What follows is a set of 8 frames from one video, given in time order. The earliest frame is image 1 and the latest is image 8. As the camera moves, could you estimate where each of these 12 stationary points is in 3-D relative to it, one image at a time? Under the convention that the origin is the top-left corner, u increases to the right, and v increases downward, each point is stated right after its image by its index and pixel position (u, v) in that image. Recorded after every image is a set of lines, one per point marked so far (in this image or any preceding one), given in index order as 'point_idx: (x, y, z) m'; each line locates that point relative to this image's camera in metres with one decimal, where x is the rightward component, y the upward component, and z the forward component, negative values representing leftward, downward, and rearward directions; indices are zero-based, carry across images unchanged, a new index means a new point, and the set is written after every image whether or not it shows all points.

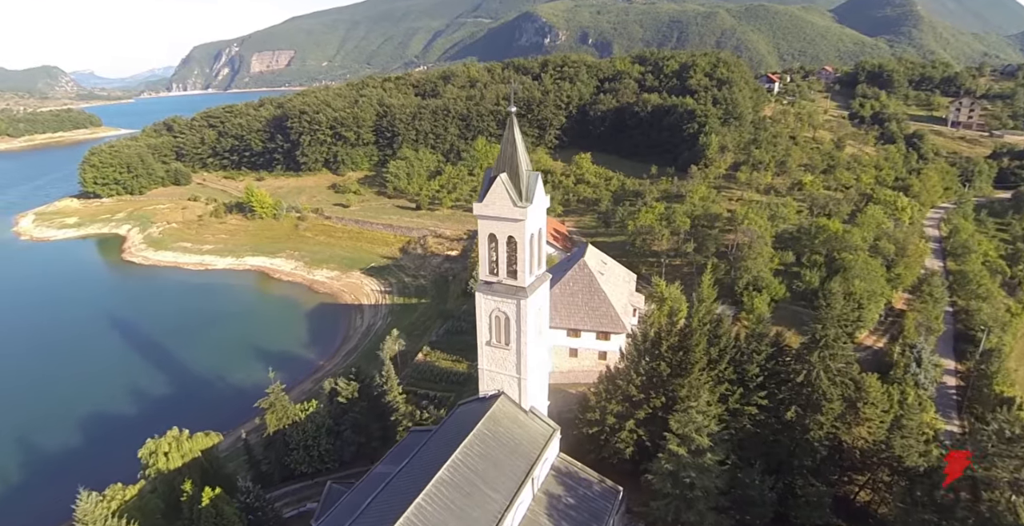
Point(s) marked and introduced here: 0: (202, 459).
0: (-10.8, -6.9, +19.2) m
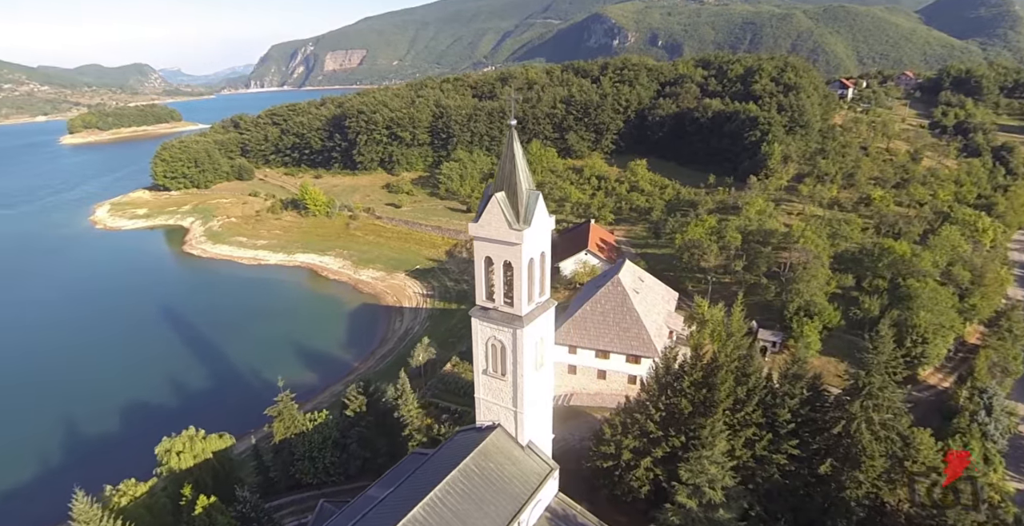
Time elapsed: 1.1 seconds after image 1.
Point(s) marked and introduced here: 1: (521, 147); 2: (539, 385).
0: (-10.4, -7.0, +19.3) m
1: (+0.2, +2.3, +10.7) m
2: (+0.6, -2.9, +12.6) m
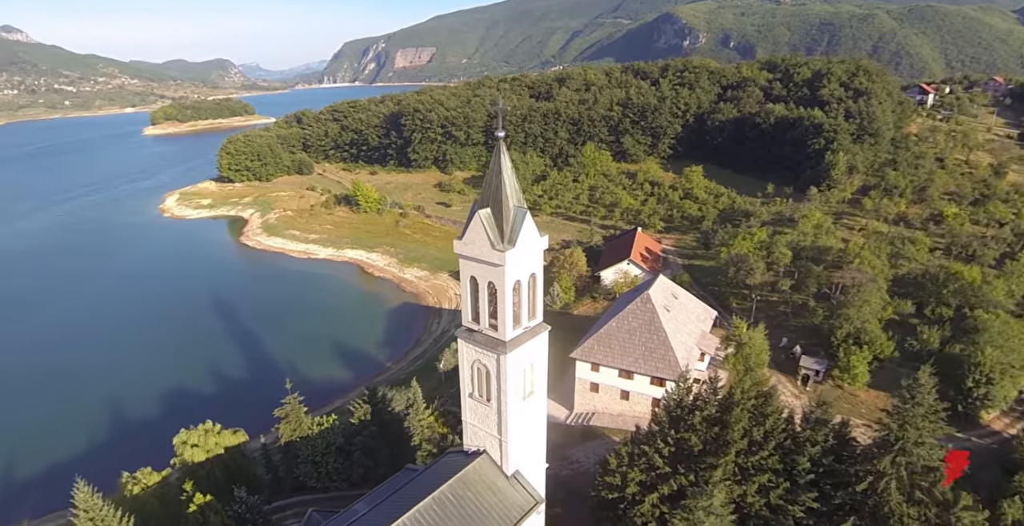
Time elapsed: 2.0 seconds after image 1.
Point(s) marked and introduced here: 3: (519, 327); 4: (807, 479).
0: (-10.2, -7.0, +19.5) m
1: (0.0, +1.9, +10.0) m
2: (+0.4, -3.3, +11.9) m
3: (+0.1, -1.4, +11.0) m
4: (+7.3, -5.3, +13.3) m
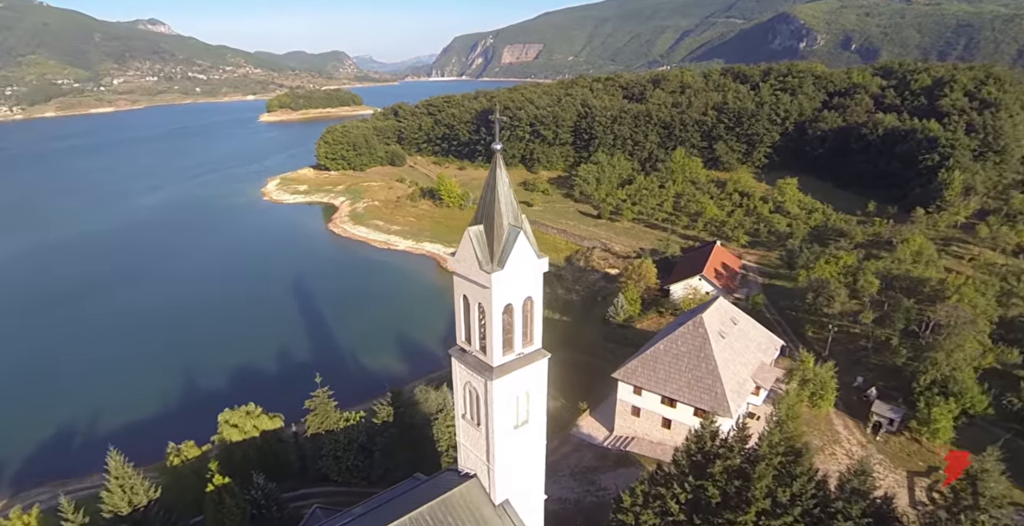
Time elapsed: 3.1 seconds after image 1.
0: (-9.3, -6.6, +20.3) m
1: (-0.1, +1.5, +9.4) m
2: (+0.2, -3.8, +11.2) m
3: (-0.1, -1.8, +10.4) m
4: (+7.1, -6.2, +11.5) m
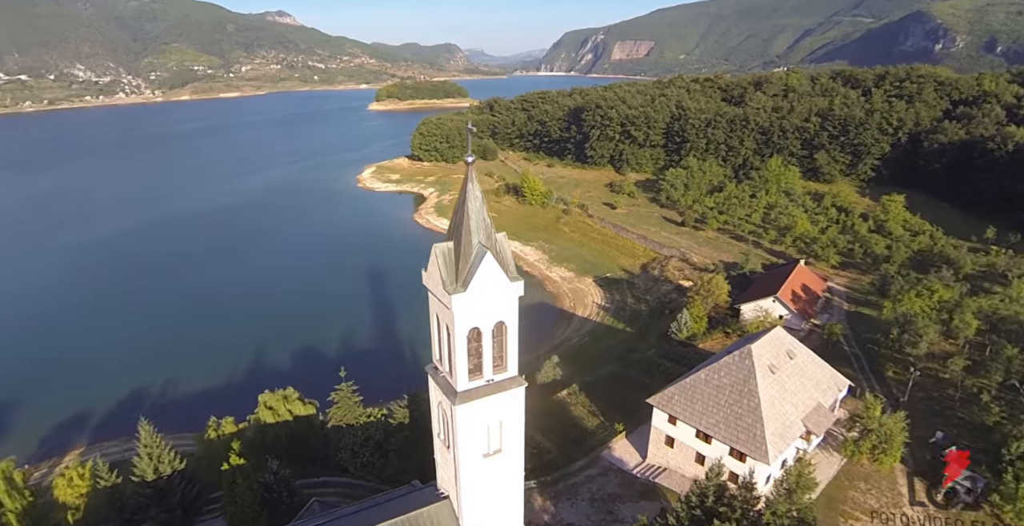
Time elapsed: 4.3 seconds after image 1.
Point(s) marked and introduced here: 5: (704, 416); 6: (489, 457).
0: (-8.5, -6.3, +21.1) m
1: (-0.5, +1.1, +8.8) m
2: (-0.3, -4.1, +10.5) m
3: (-0.6, -2.1, +9.8) m
4: (+6.4, -7.1, +9.8) m
5: (+7.2, -5.6, +19.9) m
6: (-0.4, -3.8, +10.4) m
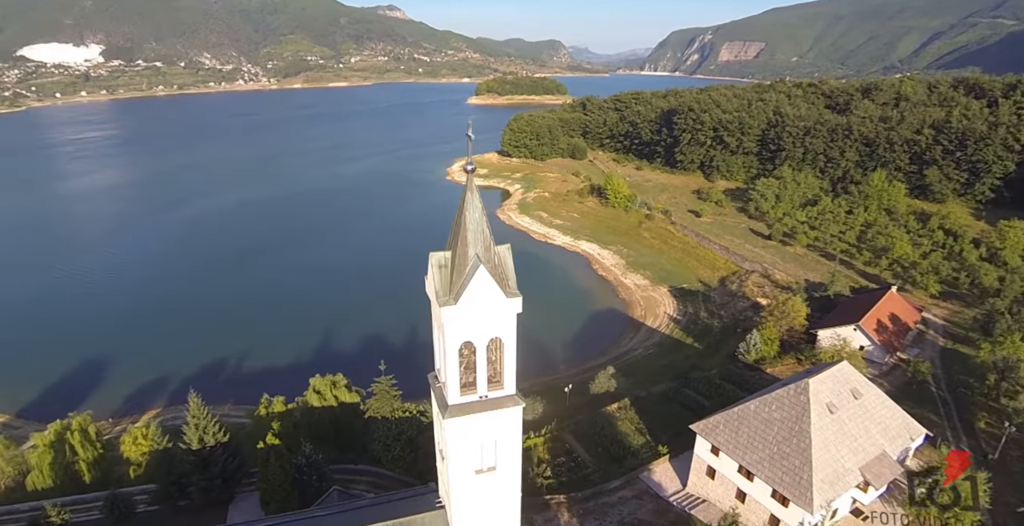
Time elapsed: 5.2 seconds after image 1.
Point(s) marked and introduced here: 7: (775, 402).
0: (-7.1, -6.0, +21.9) m
1: (-0.5, +0.9, +8.5) m
2: (-0.4, -4.3, +10.3) m
3: (-0.6, -2.3, +9.5) m
4: (+5.9, -7.8, +8.6) m
5: (+8.2, -6.4, +18.5) m
6: (-0.5, -4.0, +10.1) m
7: (+9.1, -4.8, +18.7) m
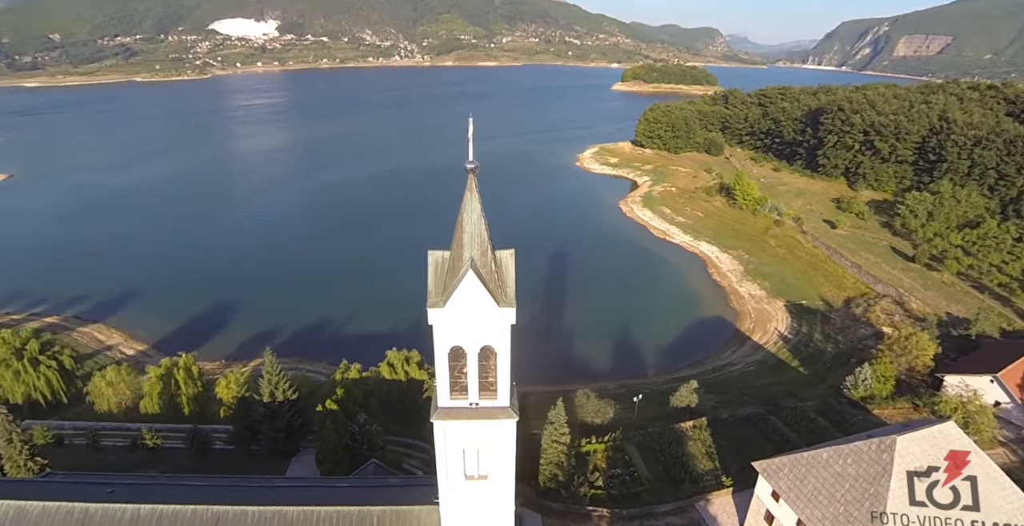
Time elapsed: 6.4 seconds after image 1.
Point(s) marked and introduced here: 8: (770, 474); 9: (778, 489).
0: (-4.8, -5.2, +22.8) m
1: (-0.4, +0.8, +8.1) m
2: (-0.5, -4.4, +10.0) m
3: (-0.6, -2.4, +9.3) m
4: (+5.0, -8.5, +7.3) m
5: (+9.4, -7.3, +16.4) m
6: (-0.6, -4.0, +9.9) m
7: (+10.4, -5.8, +16.4) m
8: (+8.6, -6.9, +17.8) m
9: (+8.7, -7.2, +17.4) m
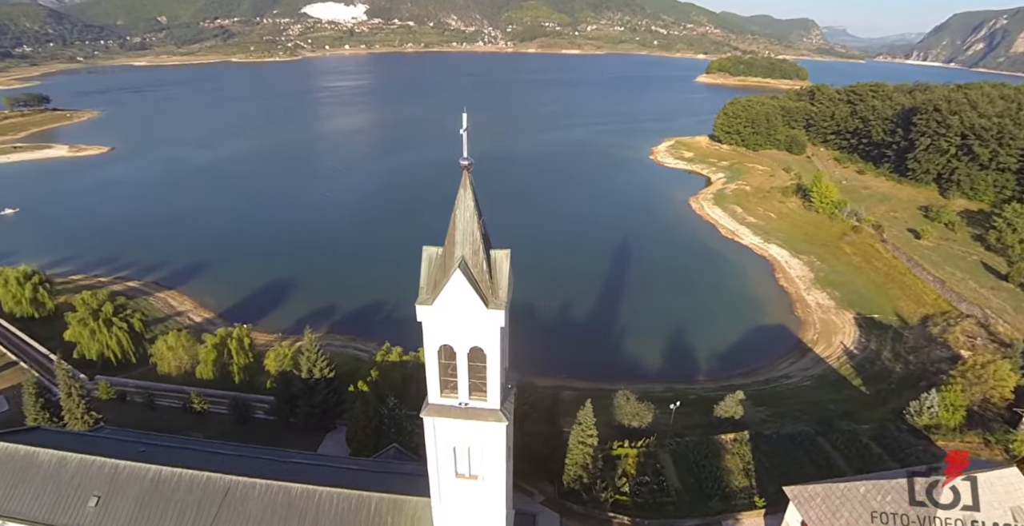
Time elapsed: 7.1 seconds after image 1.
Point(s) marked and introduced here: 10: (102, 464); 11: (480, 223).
0: (-3.5, -4.7, +23.2) m
1: (-0.3, +0.8, +8.0) m
2: (-0.5, -4.4, +10.0) m
3: (-0.6, -2.4, +9.2) m
4: (+4.4, -8.9, +6.8) m
5: (+9.8, -7.8, +15.4) m
6: (-0.6, -4.0, +9.9) m
7: (+10.9, -6.4, +15.2) m
8: (+9.2, -7.3, +16.8) m
9: (+9.2, -7.7, +16.4) m
10: (-10.8, -5.4, +14.3) m
11: (-0.3, +0.5, +8.1) m
